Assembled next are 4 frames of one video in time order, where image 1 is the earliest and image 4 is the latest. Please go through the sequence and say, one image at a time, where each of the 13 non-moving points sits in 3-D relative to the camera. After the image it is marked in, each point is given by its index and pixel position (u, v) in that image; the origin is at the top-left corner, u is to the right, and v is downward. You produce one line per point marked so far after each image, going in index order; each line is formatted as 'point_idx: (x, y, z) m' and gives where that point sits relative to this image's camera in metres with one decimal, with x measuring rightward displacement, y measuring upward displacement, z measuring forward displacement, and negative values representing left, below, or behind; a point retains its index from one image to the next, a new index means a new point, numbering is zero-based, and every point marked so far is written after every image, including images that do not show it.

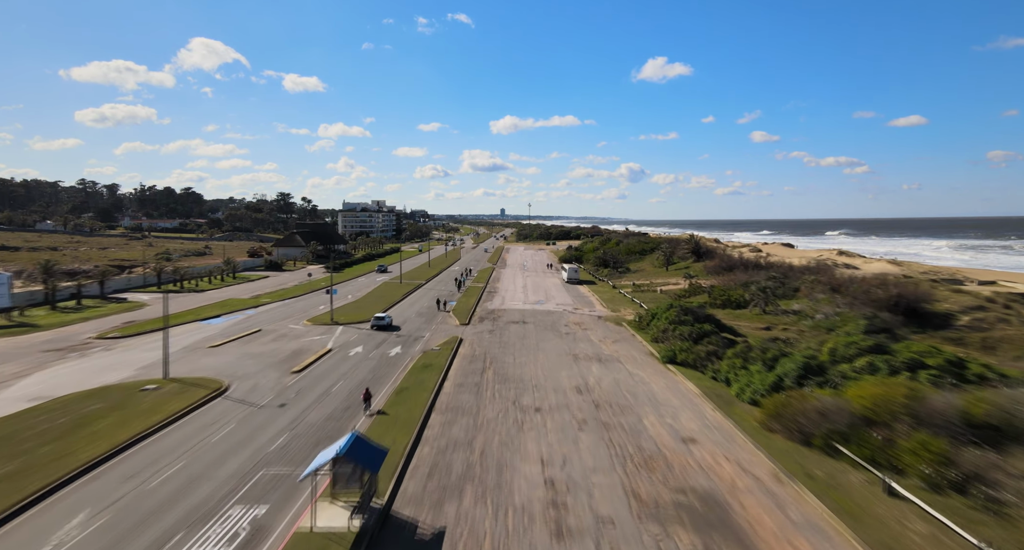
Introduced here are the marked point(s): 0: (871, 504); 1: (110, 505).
0: (+10.7, -6.8, +13.8) m
1: (-11.3, -6.4, +13.1) m
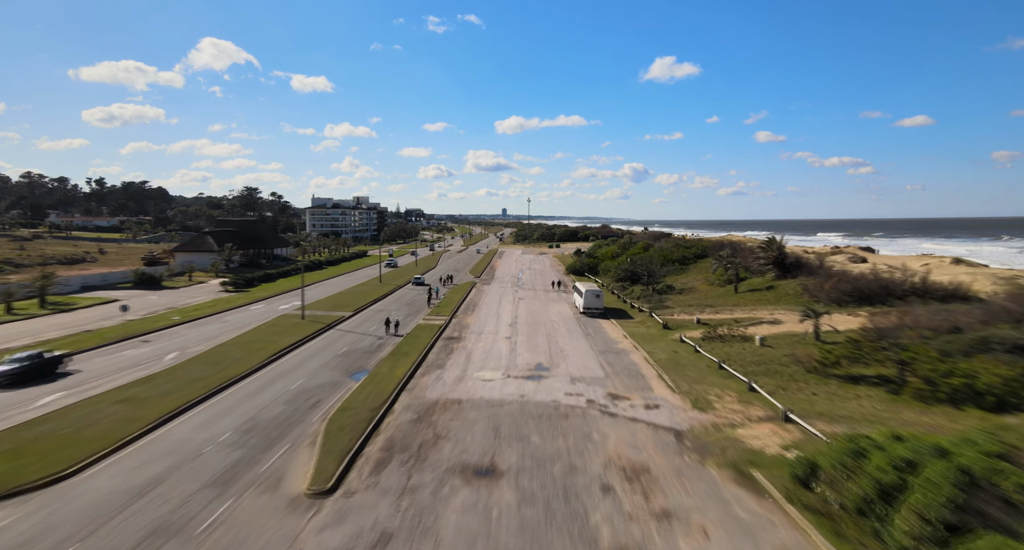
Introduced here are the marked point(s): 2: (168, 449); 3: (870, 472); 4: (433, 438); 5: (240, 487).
0: (+8.9, -9.0, -10.9) m
1: (-13.1, -8.6, -11.4) m
2: (-11.6, -5.9, +15.8) m
3: (+9.5, -5.2, +12.0) m
4: (-3.0, -6.0, +17.5) m
5: (-8.0, -6.3, +13.7) m
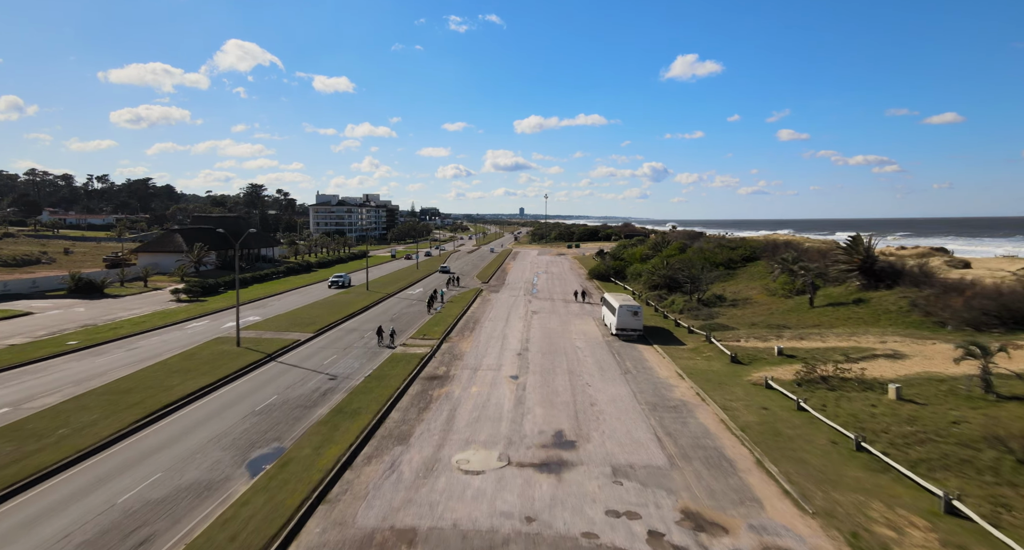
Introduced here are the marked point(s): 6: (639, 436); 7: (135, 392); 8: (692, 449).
0: (+7.6, -9.8, -21.1) m
1: (-14.4, -9.2, -20.8) m
2: (-11.9, -6.5, +6.4) m
3: (+9.1, -5.9, +1.8) m
4: (-3.1, -6.7, +7.8) m
5: (-8.3, -6.9, +4.2) m
6: (+4.9, -5.8, +17.5) m
7: (-15.6, -4.9, +19.2) m
8: (+6.4, -5.9, +16.3) m
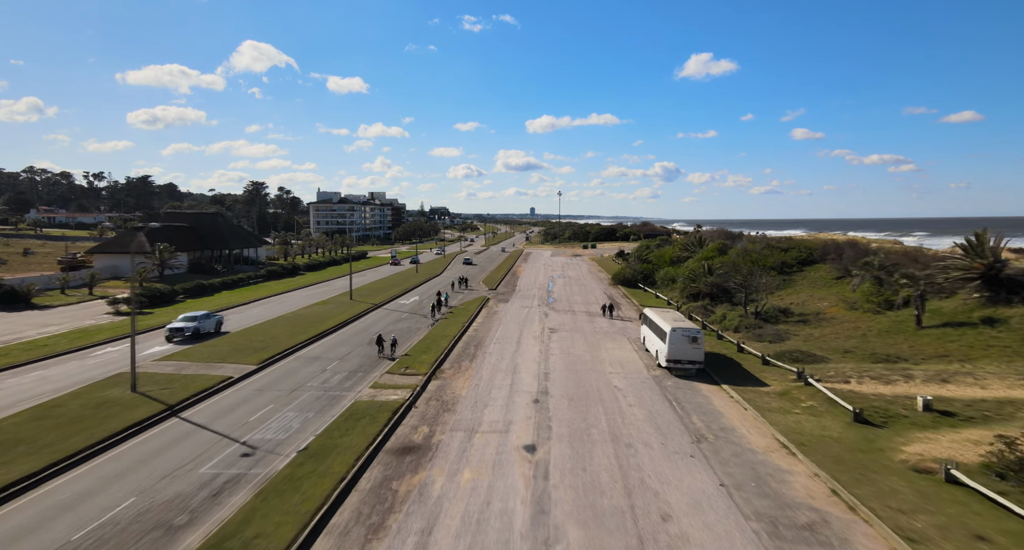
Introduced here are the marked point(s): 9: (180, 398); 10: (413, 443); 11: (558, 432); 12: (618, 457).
0: (+7.0, -10.4, -29.7) m
1: (-15.0, -9.8, -28.9) m
2: (-11.8, -7.1, -1.8) m
3: (+9.1, -6.5, -6.9) m
4: (-3.0, -7.3, -0.6) m
5: (-8.3, -7.5, -4.1) m
6: (+5.2, -6.4, +9.0) m
7: (-15.2, -5.4, +11.1) m
8: (+6.8, -6.5, +7.7) m
9: (-13.2, -4.8, +18.4) m
10: (-3.5, -5.6, +16.4) m
11: (+1.8, -5.5, +17.6) m
12: (+3.8, -5.7, +15.7) m
